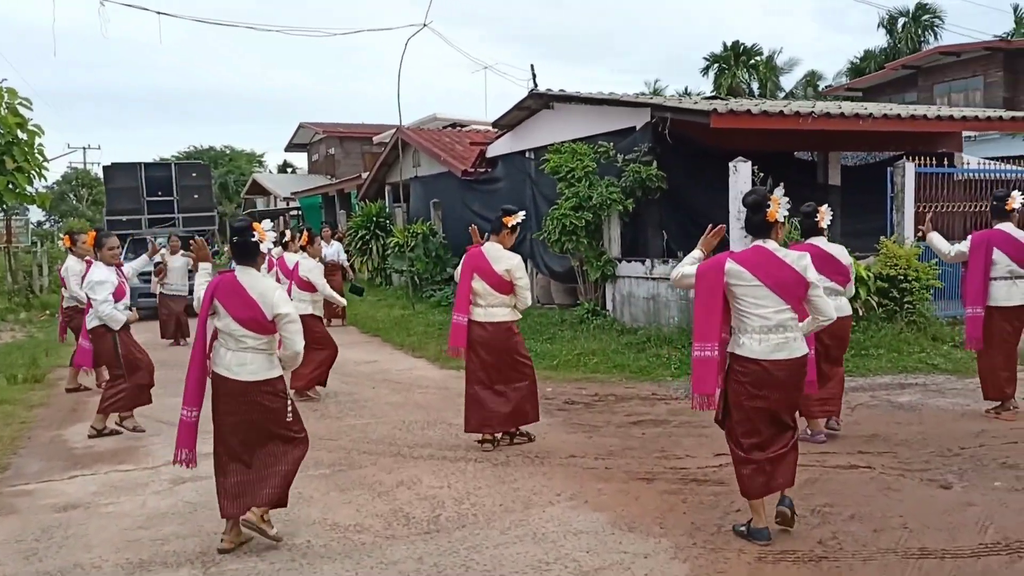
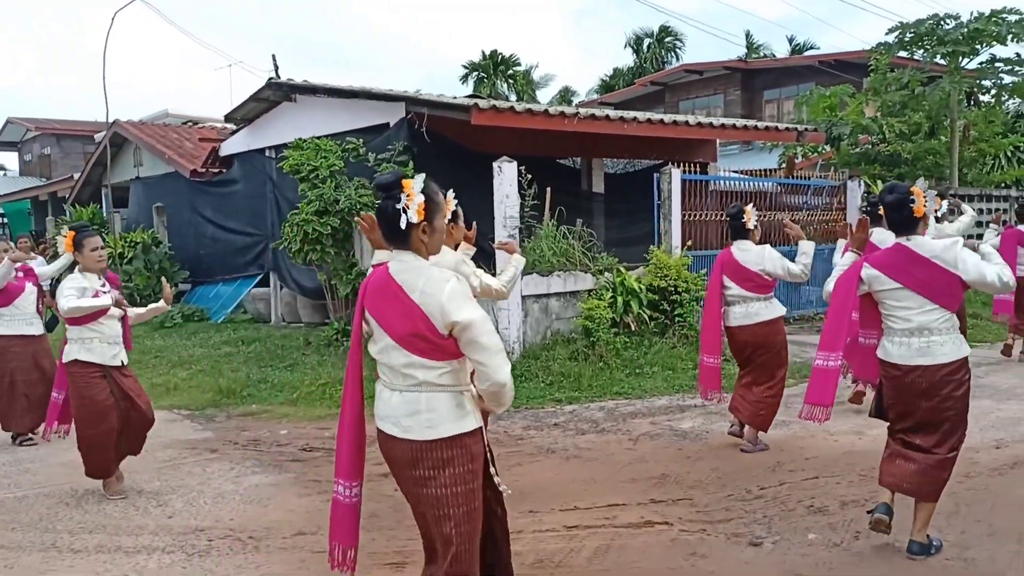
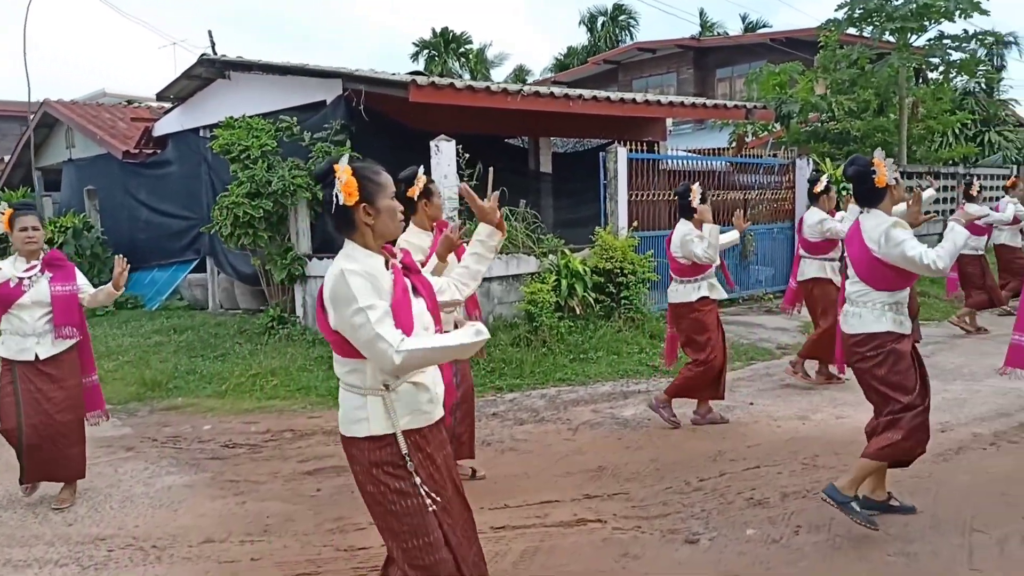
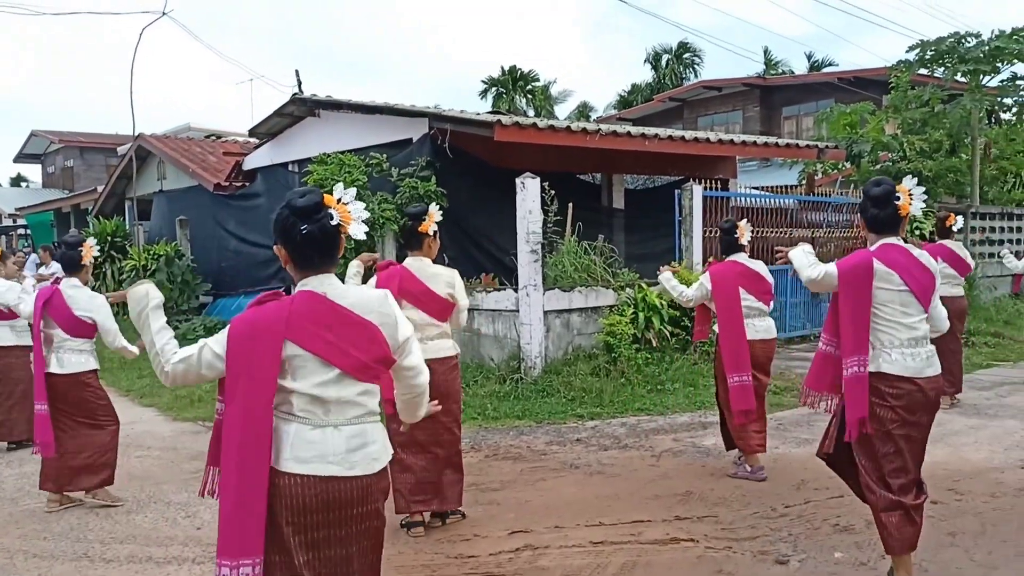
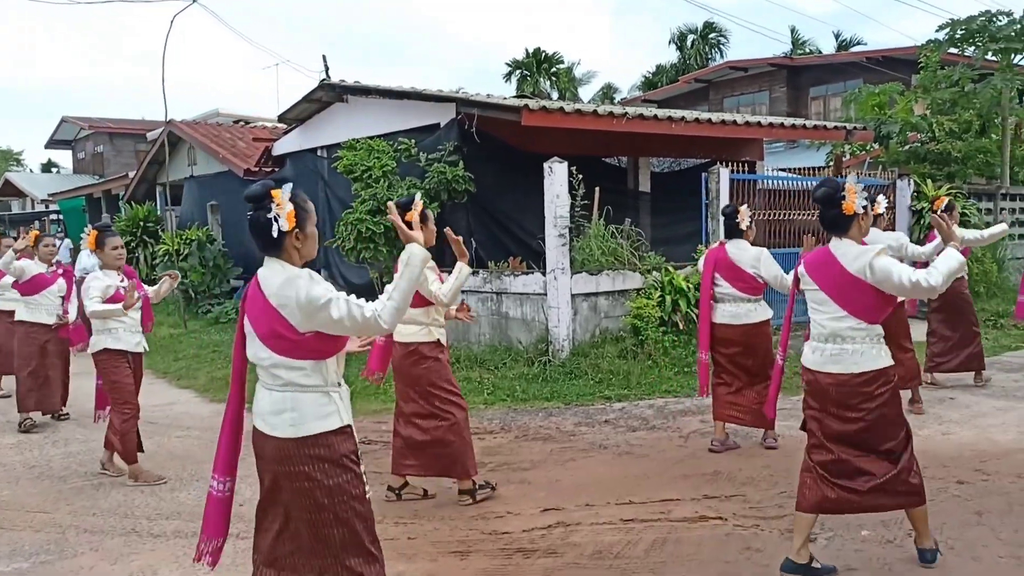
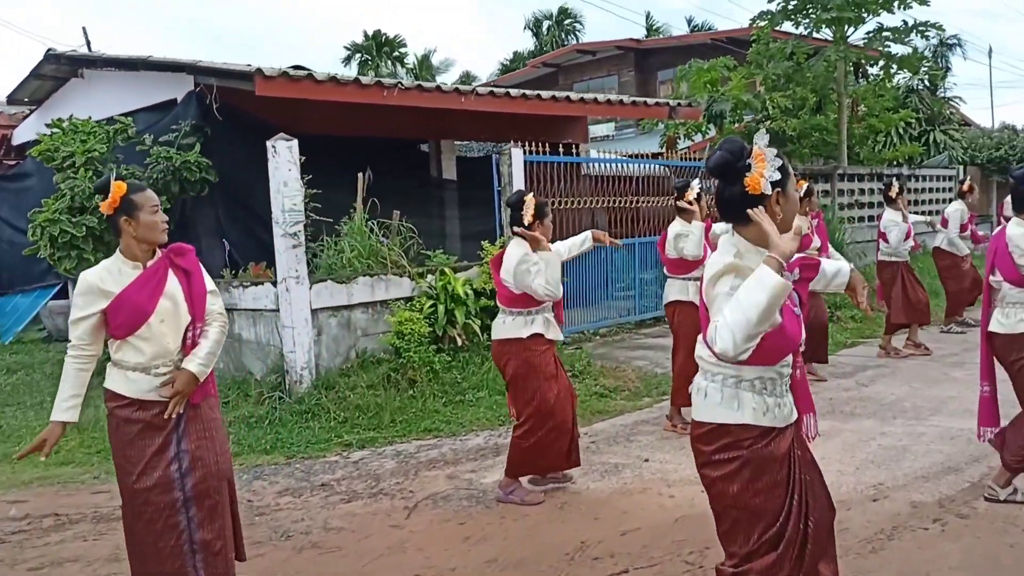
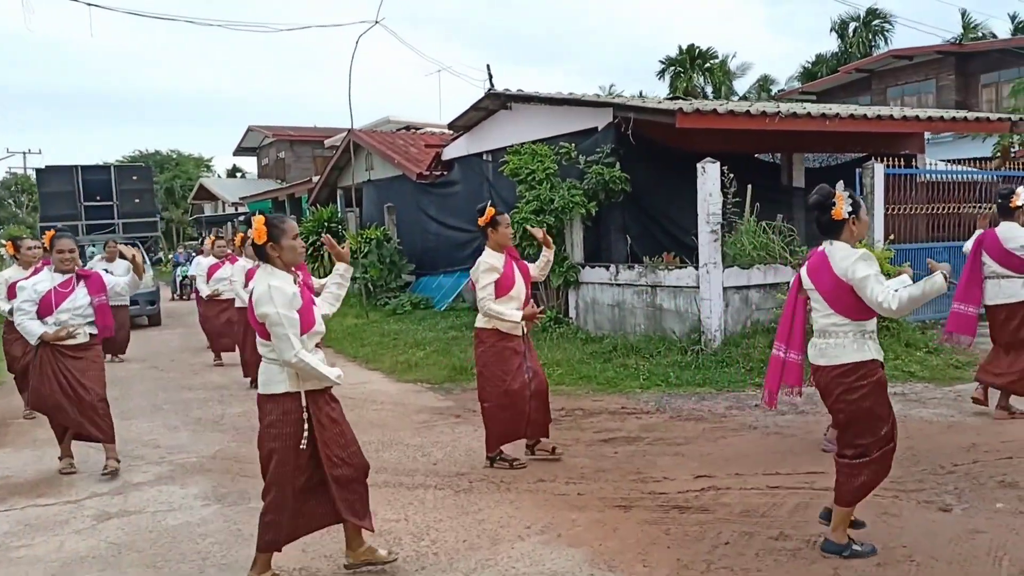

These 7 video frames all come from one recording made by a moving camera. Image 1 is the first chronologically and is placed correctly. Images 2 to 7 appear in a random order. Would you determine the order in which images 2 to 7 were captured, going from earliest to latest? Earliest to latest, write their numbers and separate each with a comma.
7, 5, 4, 2, 3, 6
